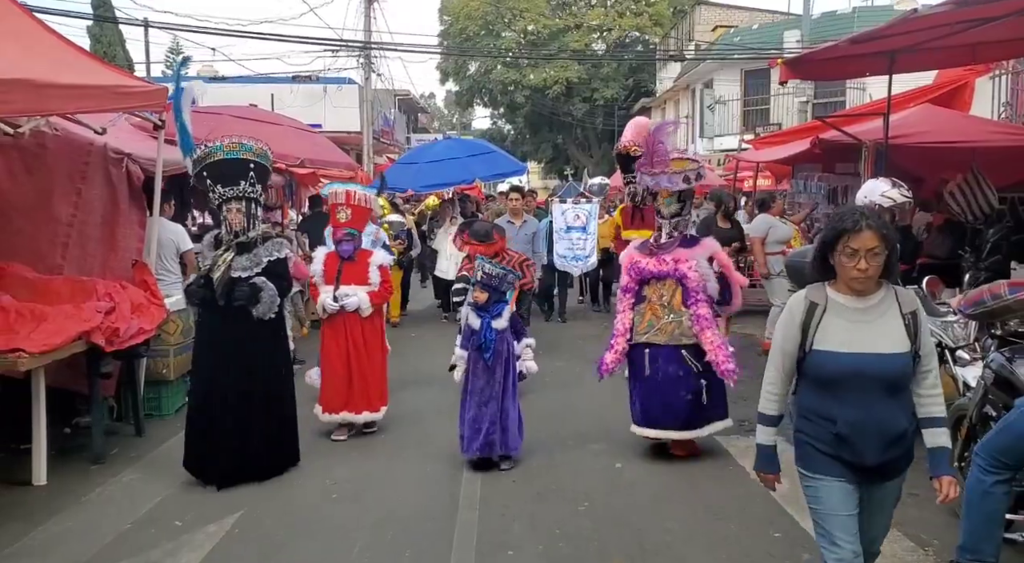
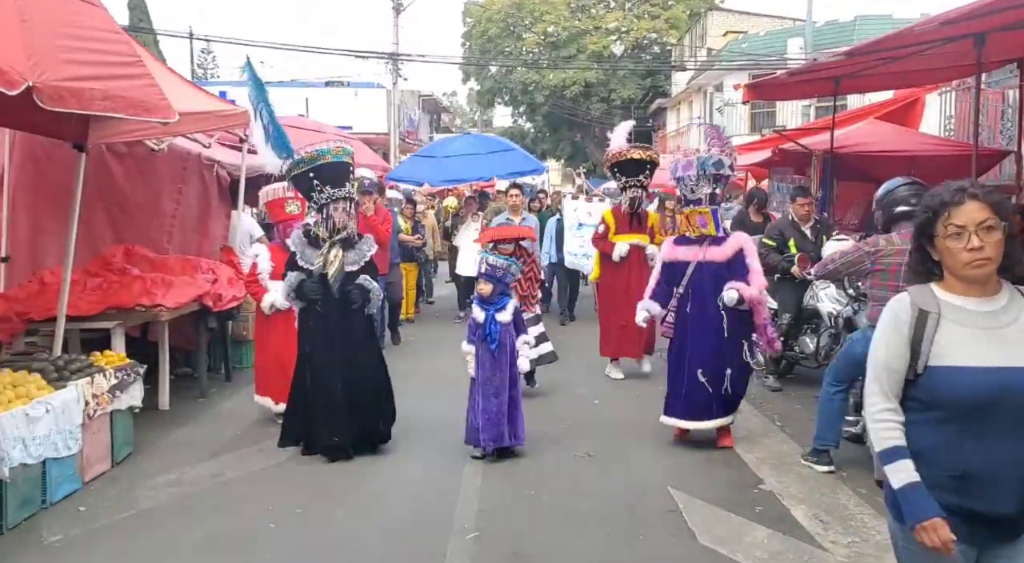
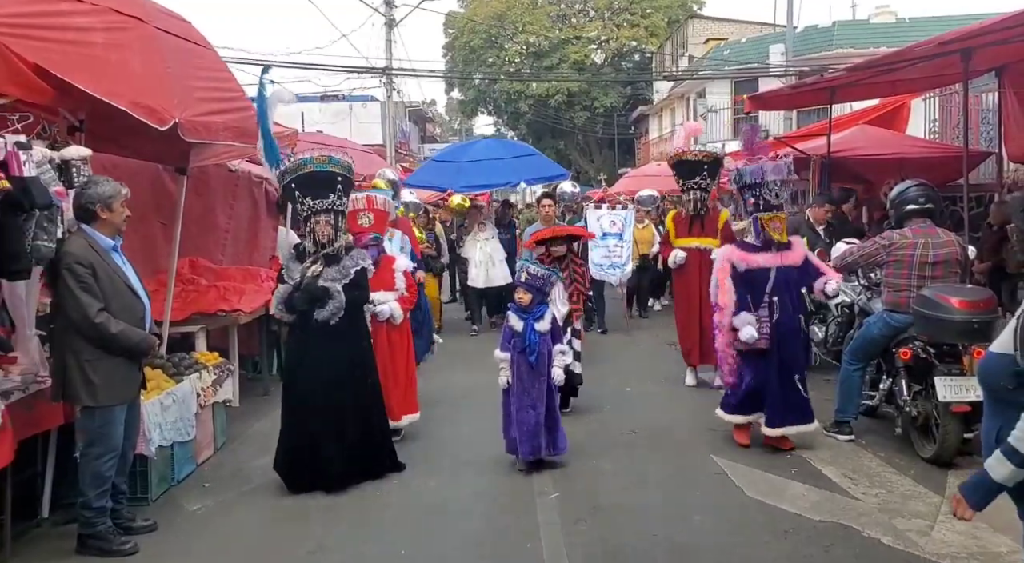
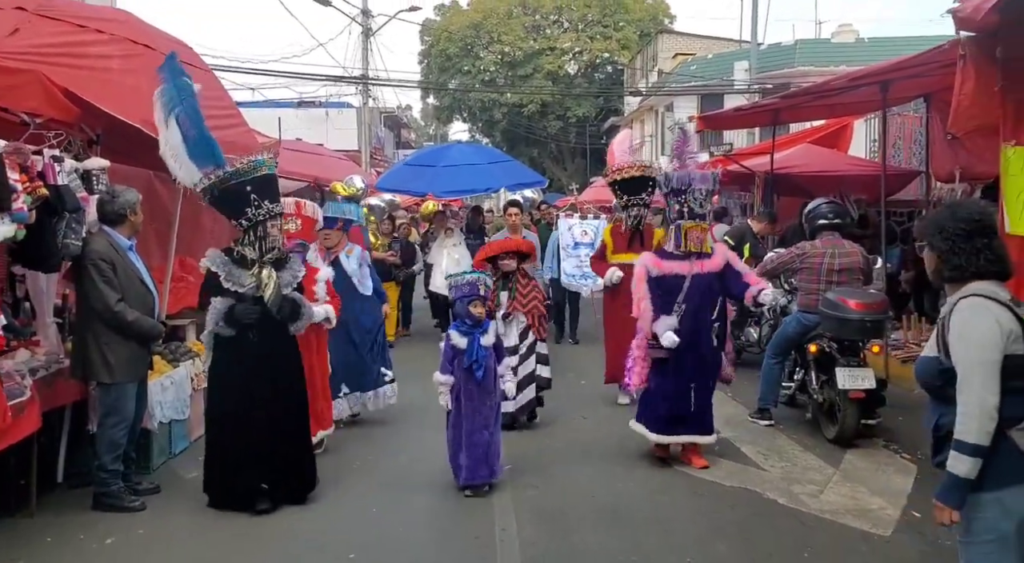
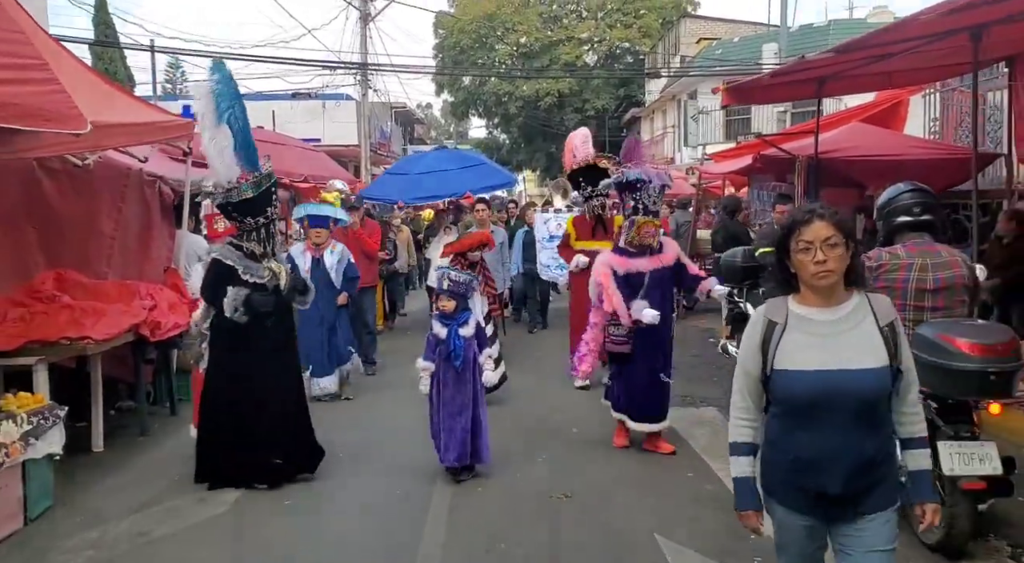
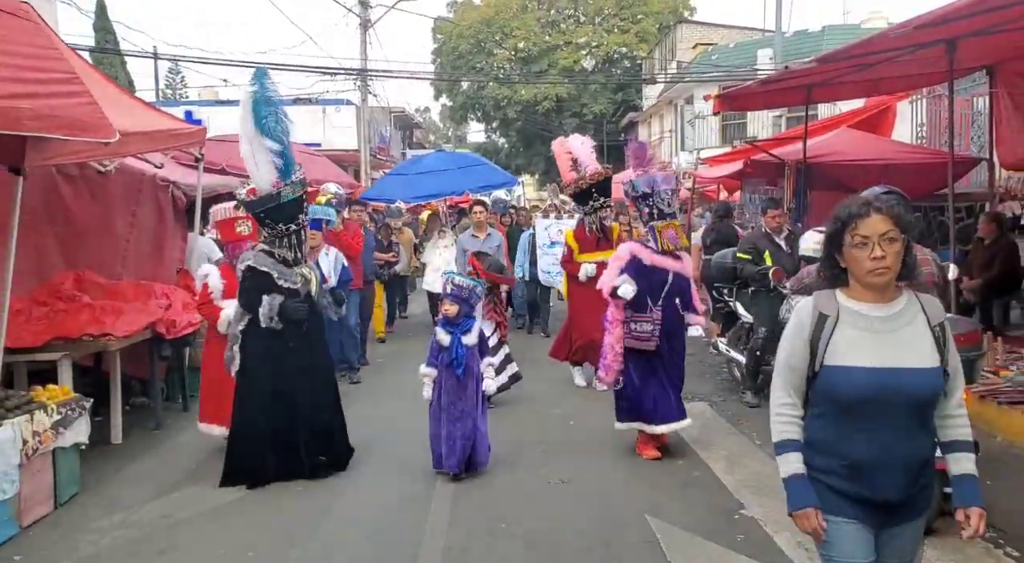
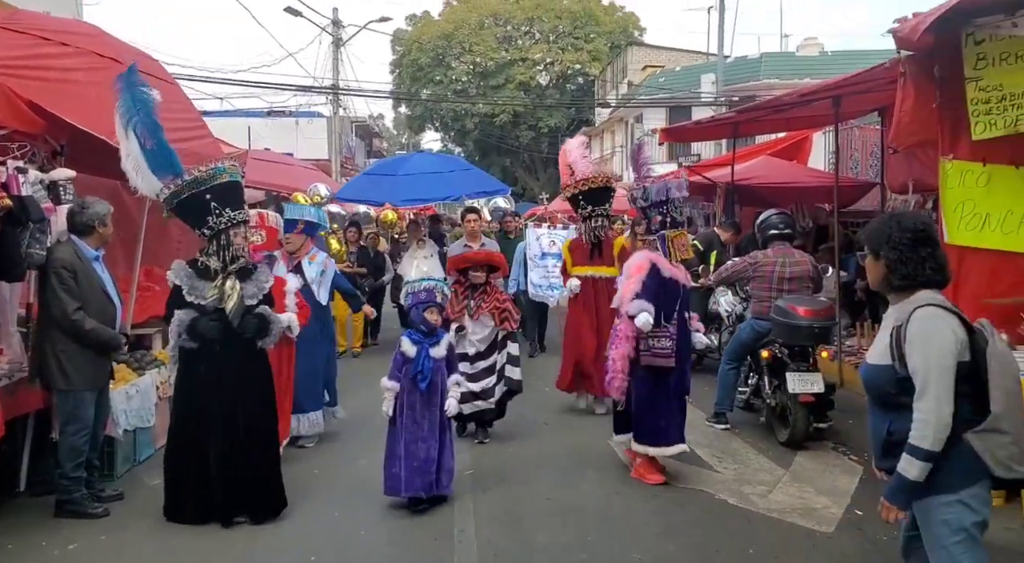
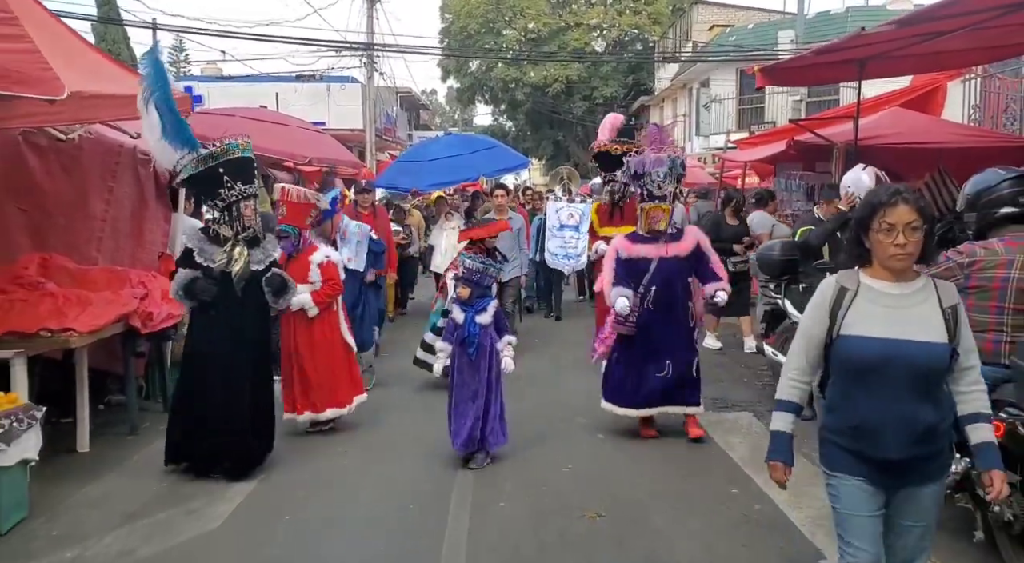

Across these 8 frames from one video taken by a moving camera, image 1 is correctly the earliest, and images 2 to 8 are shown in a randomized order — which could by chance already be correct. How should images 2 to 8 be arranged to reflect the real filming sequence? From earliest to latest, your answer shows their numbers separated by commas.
8, 5, 6, 2, 3, 4, 7
